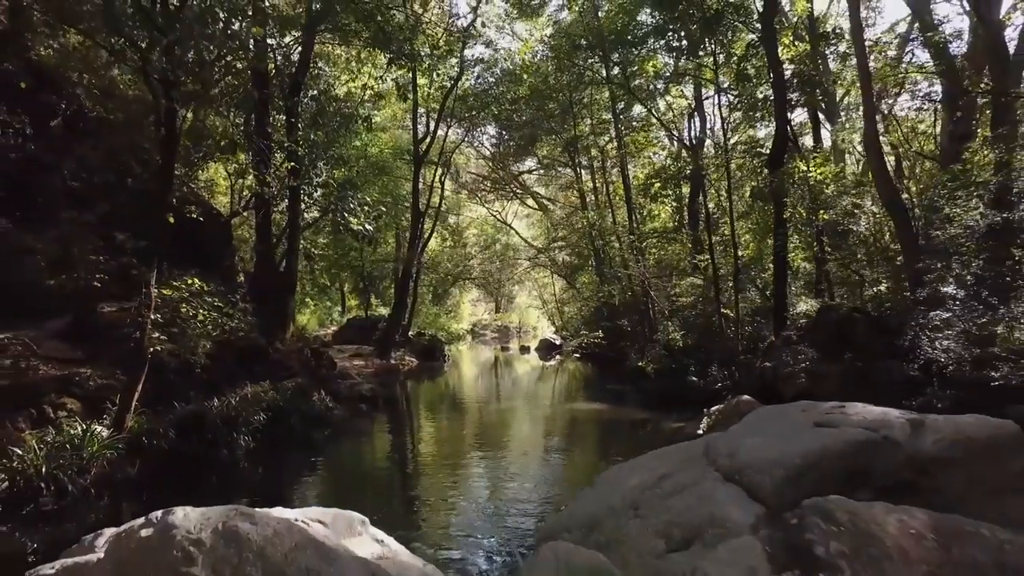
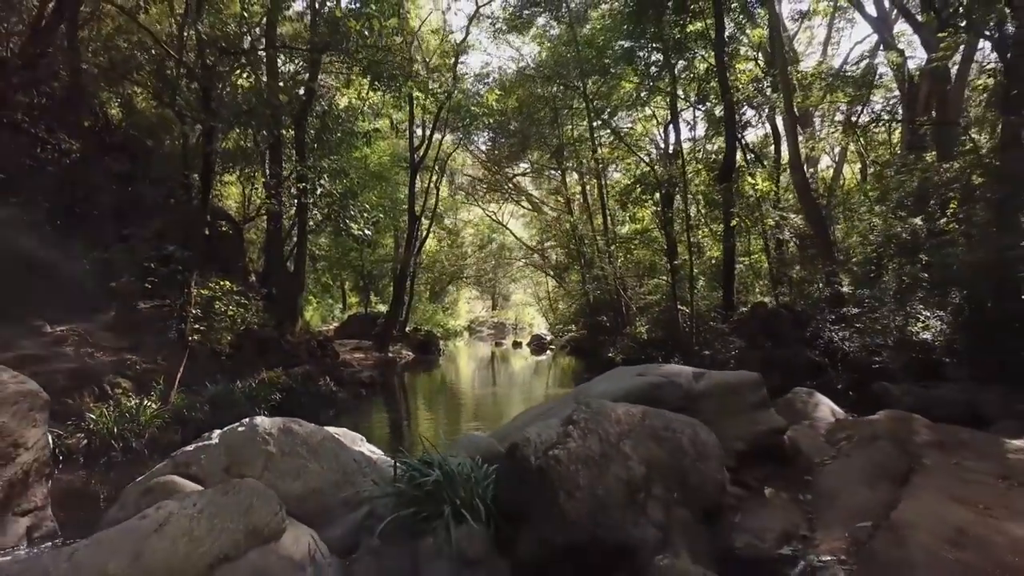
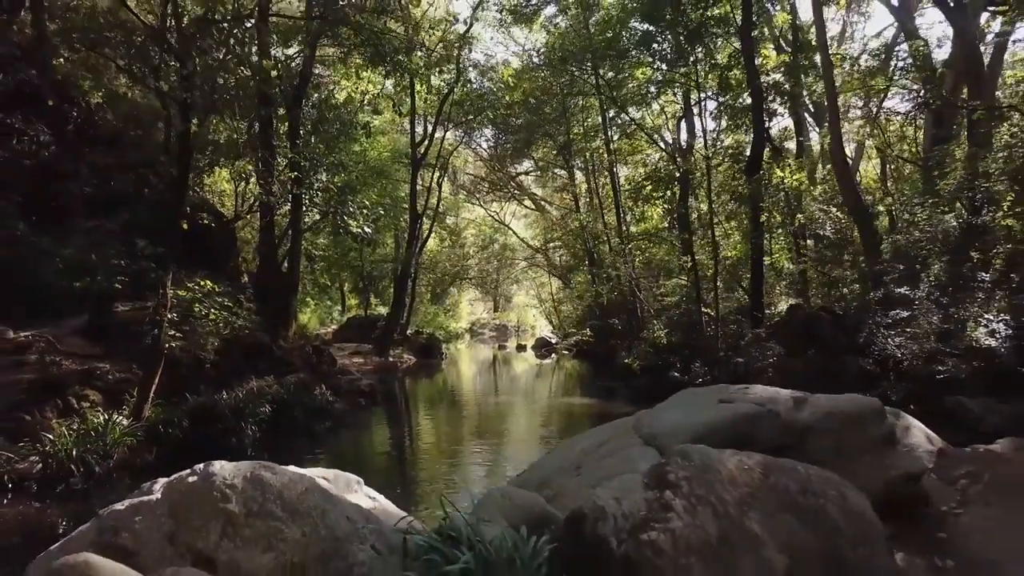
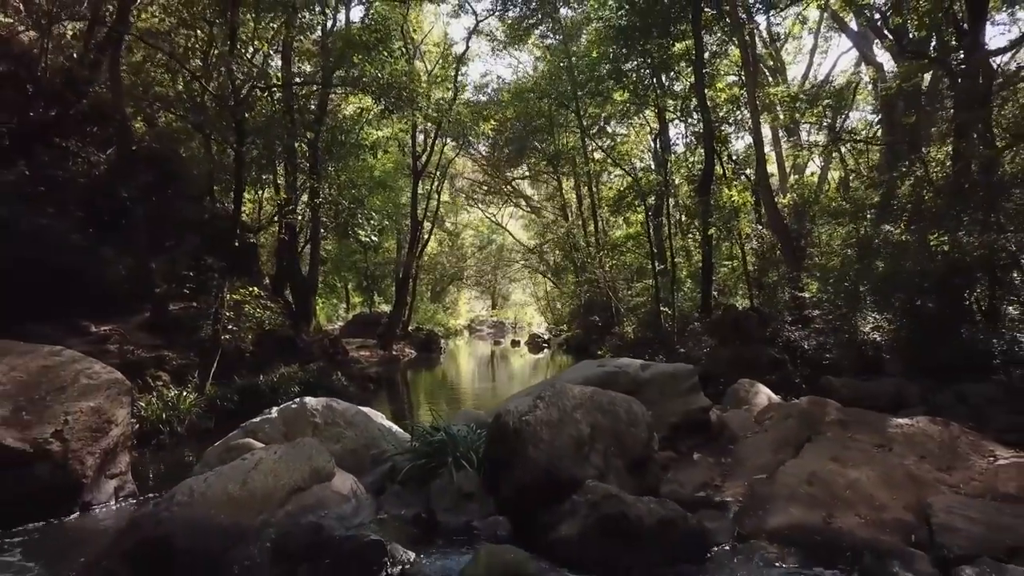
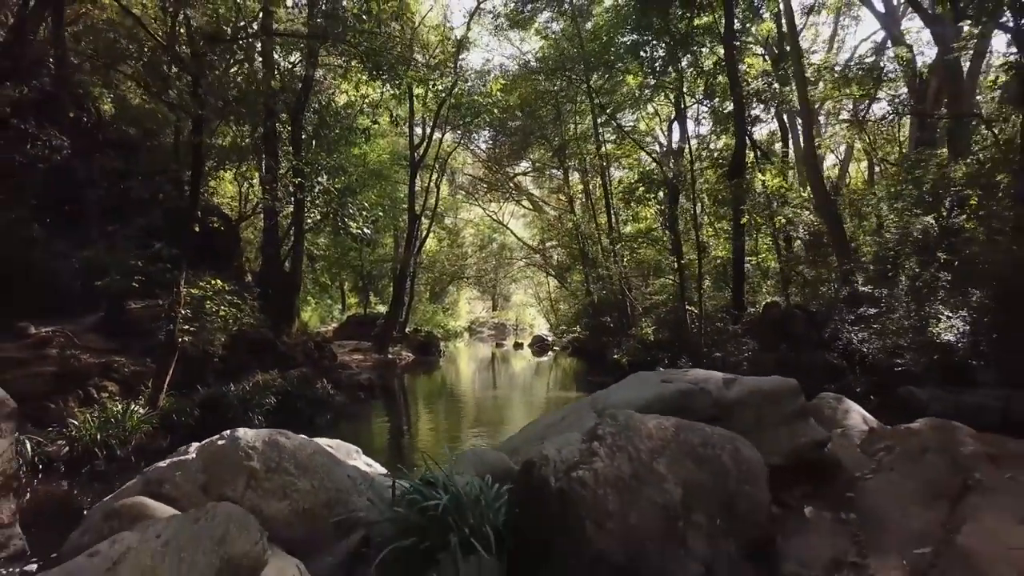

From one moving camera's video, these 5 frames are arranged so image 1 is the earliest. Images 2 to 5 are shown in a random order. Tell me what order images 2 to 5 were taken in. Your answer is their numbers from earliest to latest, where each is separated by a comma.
3, 5, 2, 4
